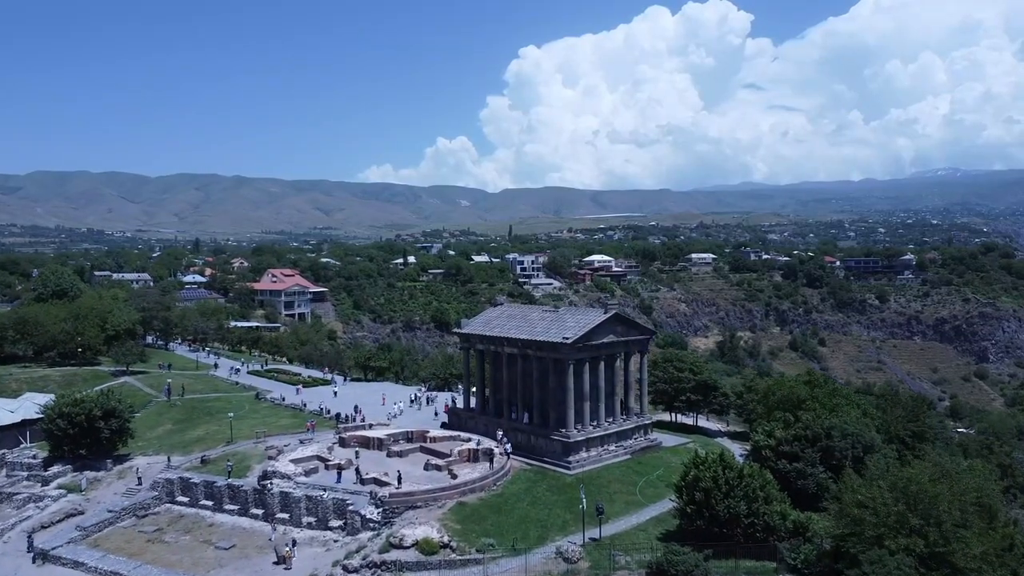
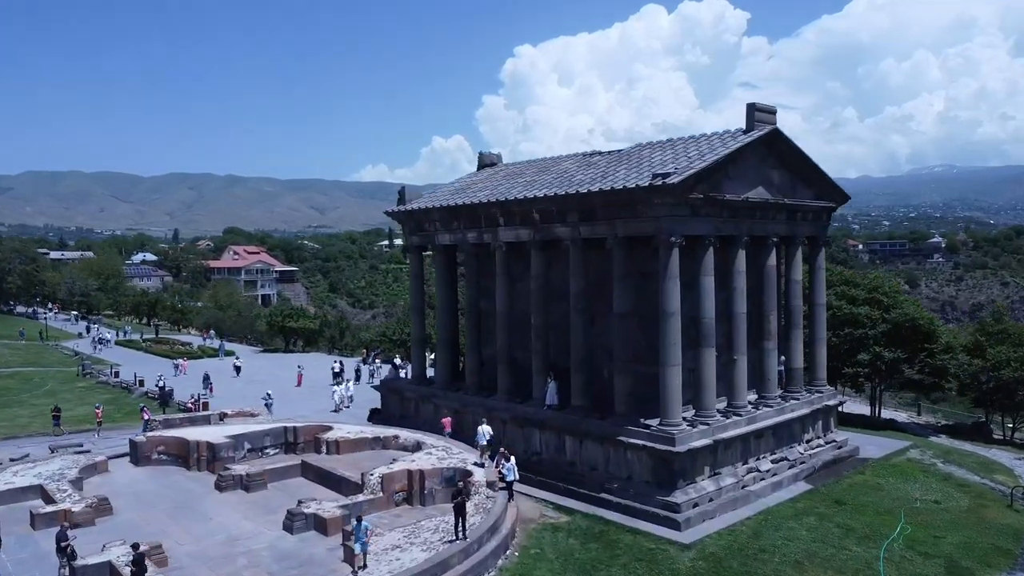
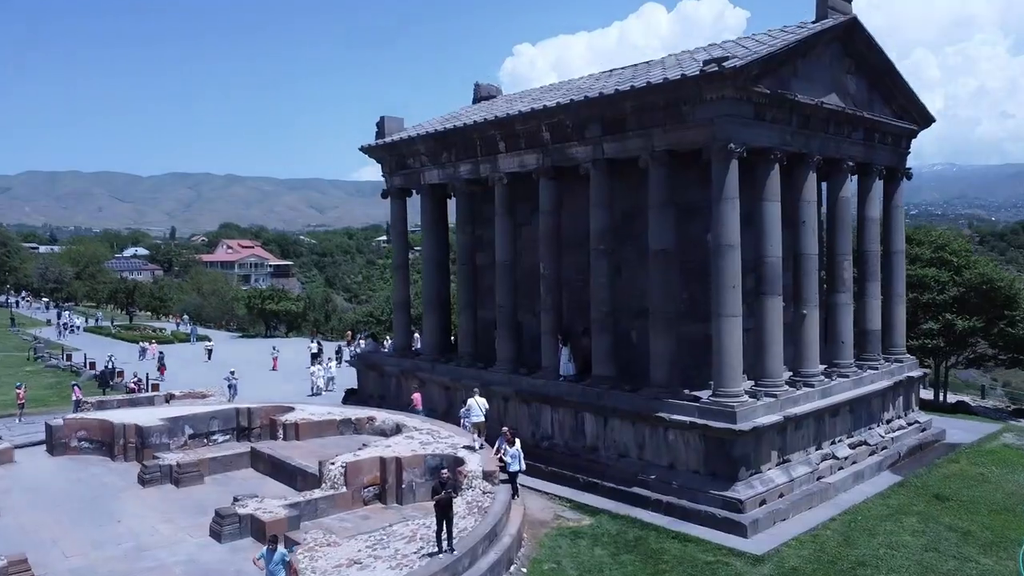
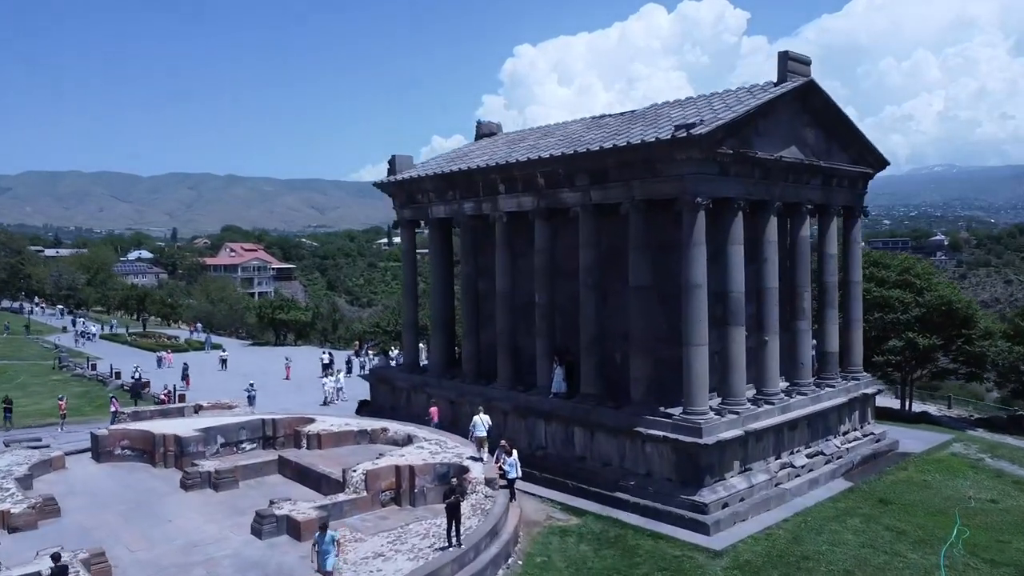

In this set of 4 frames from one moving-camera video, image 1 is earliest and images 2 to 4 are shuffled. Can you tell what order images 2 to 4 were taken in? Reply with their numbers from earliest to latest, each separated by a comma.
2, 4, 3
